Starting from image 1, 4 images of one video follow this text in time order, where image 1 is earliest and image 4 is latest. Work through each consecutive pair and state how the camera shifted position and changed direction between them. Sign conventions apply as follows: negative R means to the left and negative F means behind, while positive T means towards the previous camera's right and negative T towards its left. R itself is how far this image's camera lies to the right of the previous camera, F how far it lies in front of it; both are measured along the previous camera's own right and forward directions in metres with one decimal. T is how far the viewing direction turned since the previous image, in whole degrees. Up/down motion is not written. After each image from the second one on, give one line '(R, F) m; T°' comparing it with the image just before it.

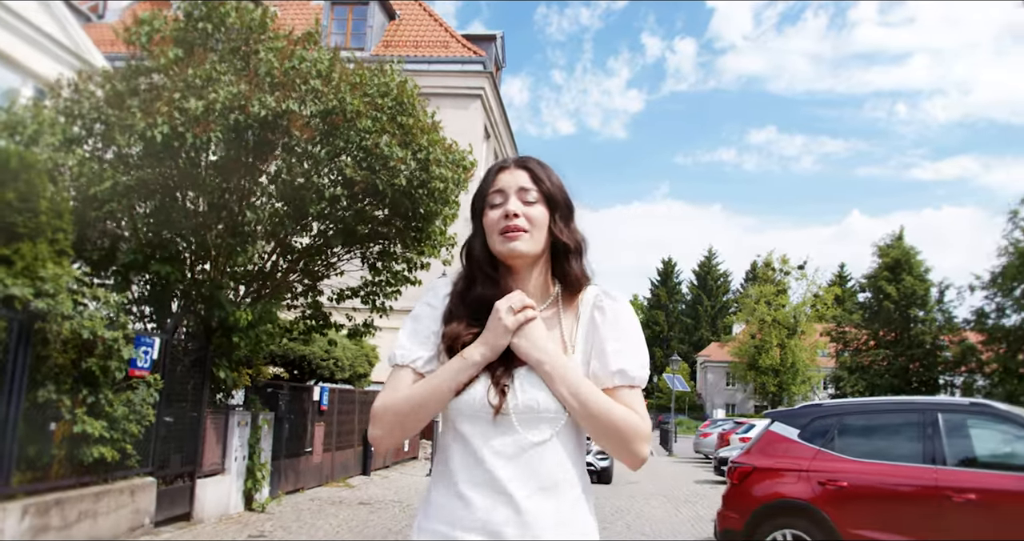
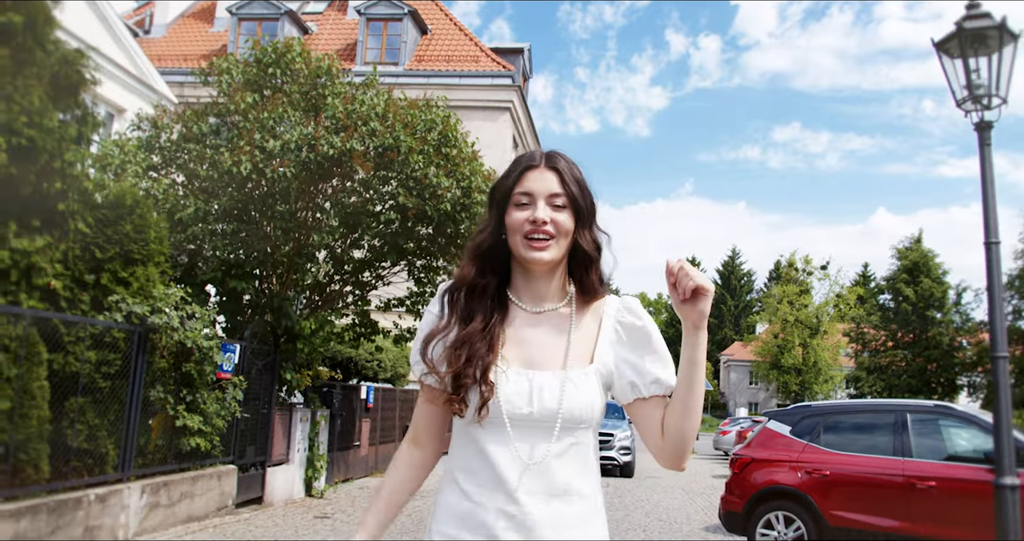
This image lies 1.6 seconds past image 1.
(-0.1, -1.3) m; -2°
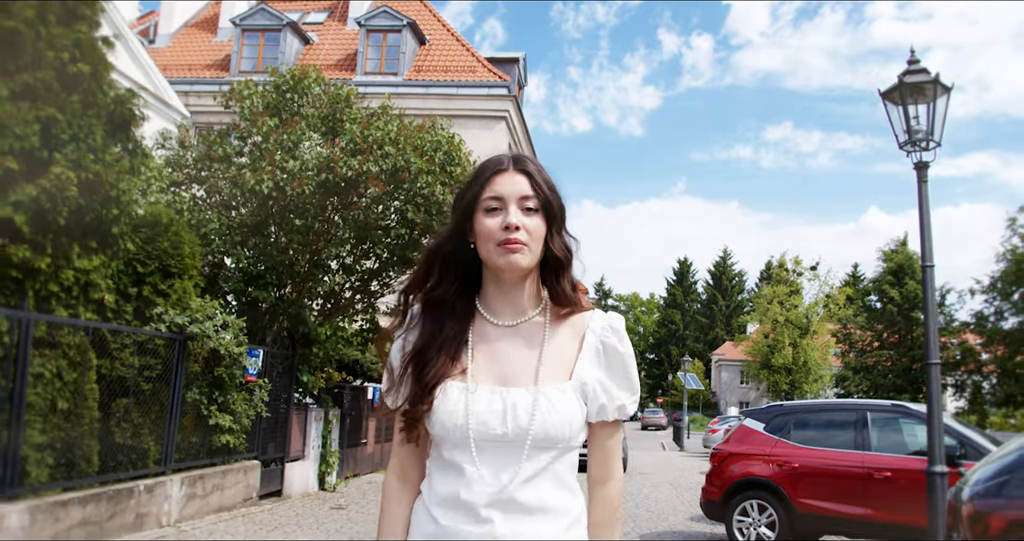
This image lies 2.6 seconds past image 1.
(-0.1, -0.9) m; 0°
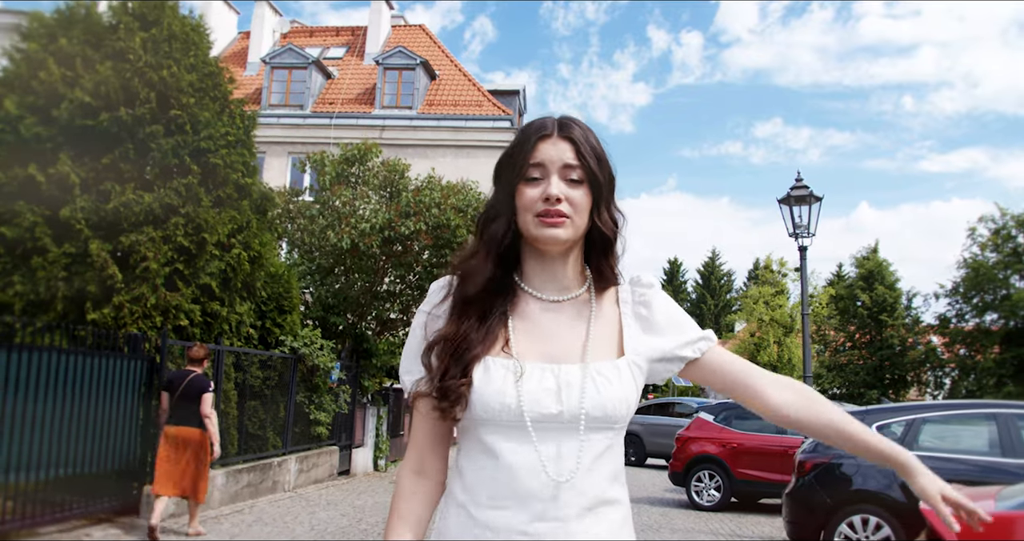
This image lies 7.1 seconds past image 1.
(-0.4, -3.5) m; +1°
